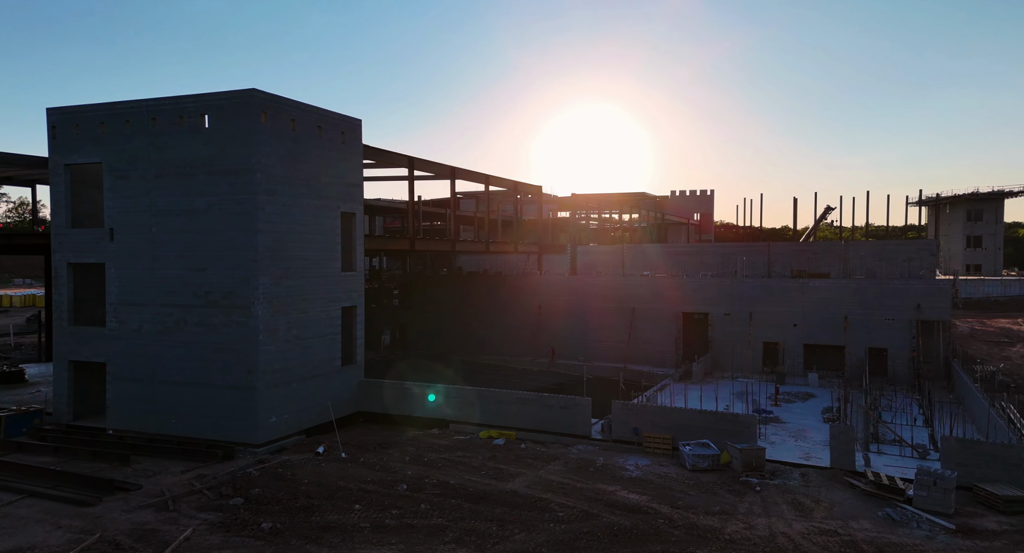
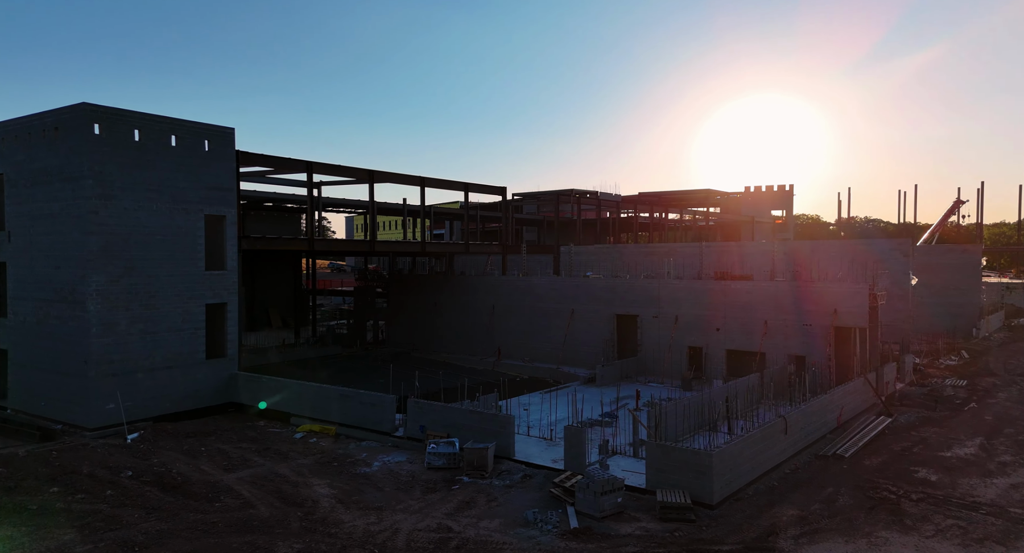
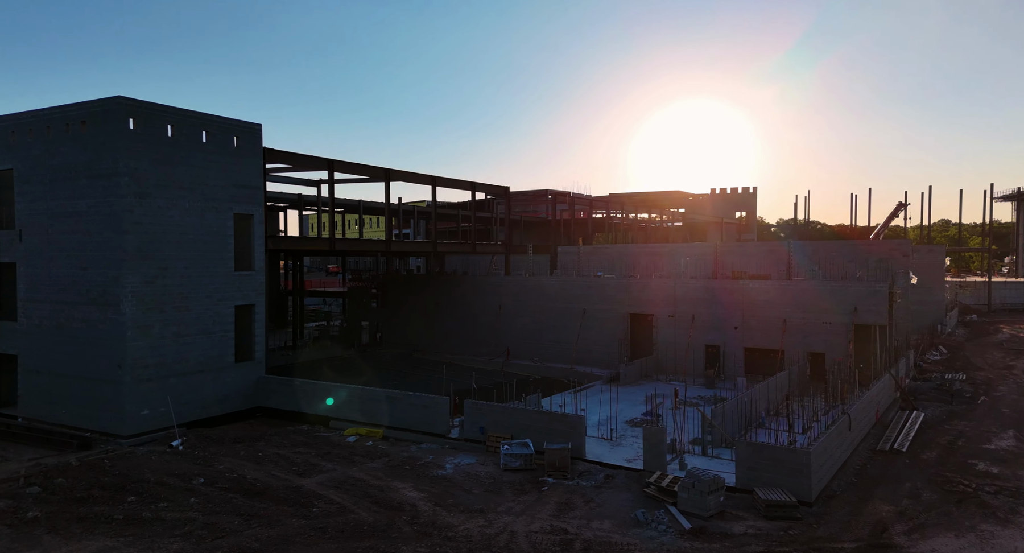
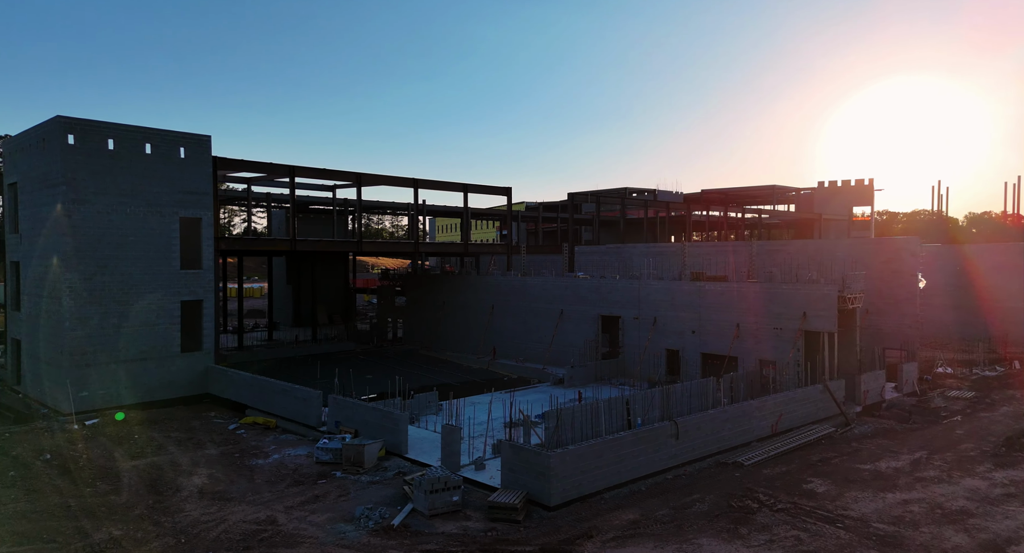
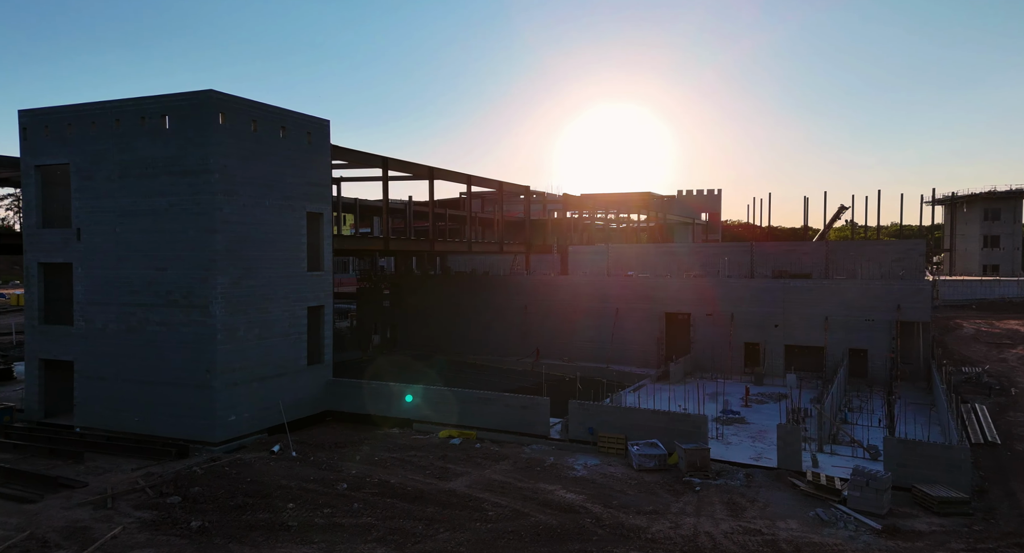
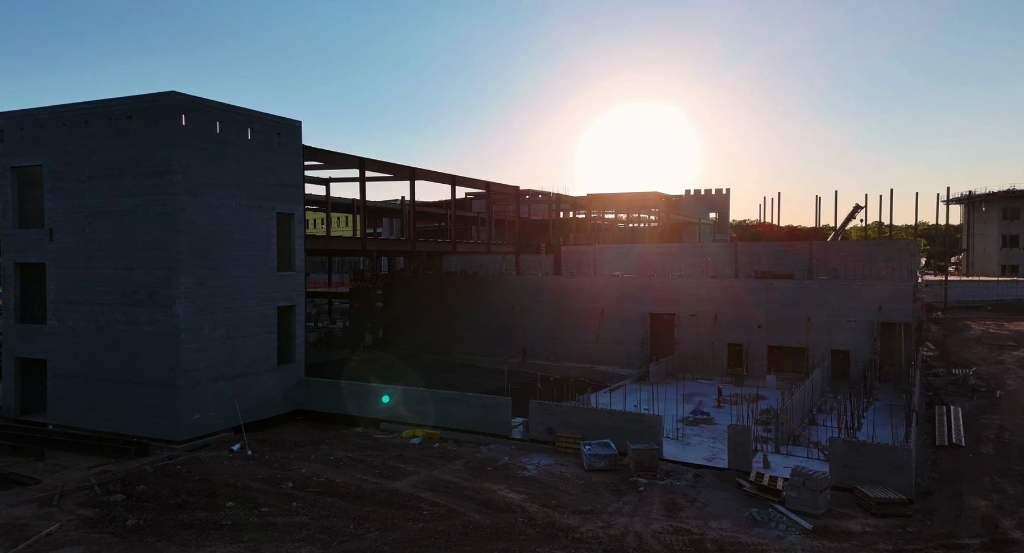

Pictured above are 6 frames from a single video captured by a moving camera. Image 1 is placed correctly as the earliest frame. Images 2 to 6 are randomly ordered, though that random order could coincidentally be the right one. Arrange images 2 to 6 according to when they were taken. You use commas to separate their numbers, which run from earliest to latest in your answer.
5, 6, 3, 2, 4
